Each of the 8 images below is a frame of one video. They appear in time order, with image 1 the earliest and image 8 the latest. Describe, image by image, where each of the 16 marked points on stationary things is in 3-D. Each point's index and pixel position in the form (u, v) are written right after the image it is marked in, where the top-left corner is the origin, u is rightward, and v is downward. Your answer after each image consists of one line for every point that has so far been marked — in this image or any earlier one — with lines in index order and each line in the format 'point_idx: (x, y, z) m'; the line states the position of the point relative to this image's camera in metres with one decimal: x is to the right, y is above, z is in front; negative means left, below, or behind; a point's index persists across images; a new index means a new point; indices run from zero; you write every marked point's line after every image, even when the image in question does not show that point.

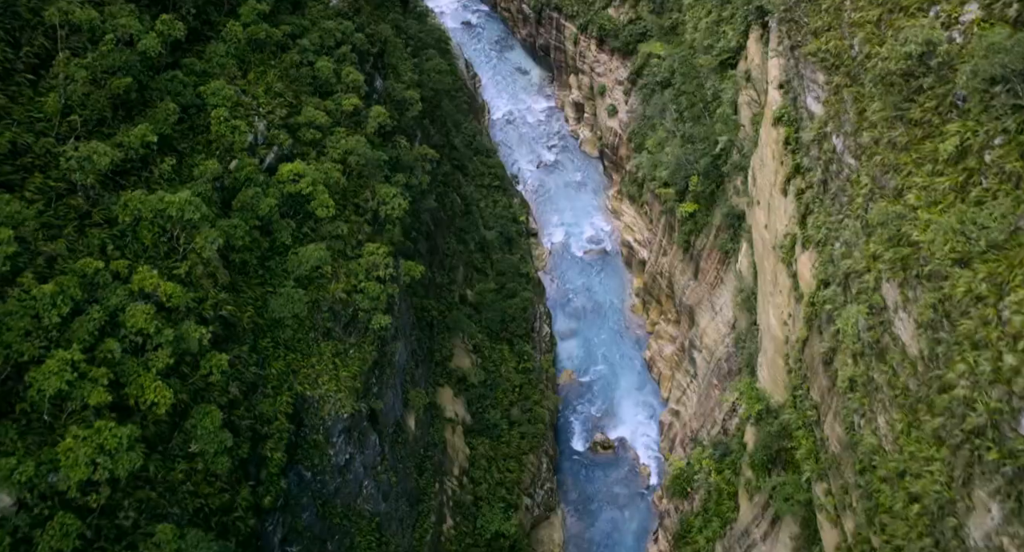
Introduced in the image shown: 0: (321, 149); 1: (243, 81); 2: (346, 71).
0: (-3.6, +2.4, +15.5) m
1: (-4.9, +3.4, +14.8) m
2: (-3.4, +4.1, +16.6) m
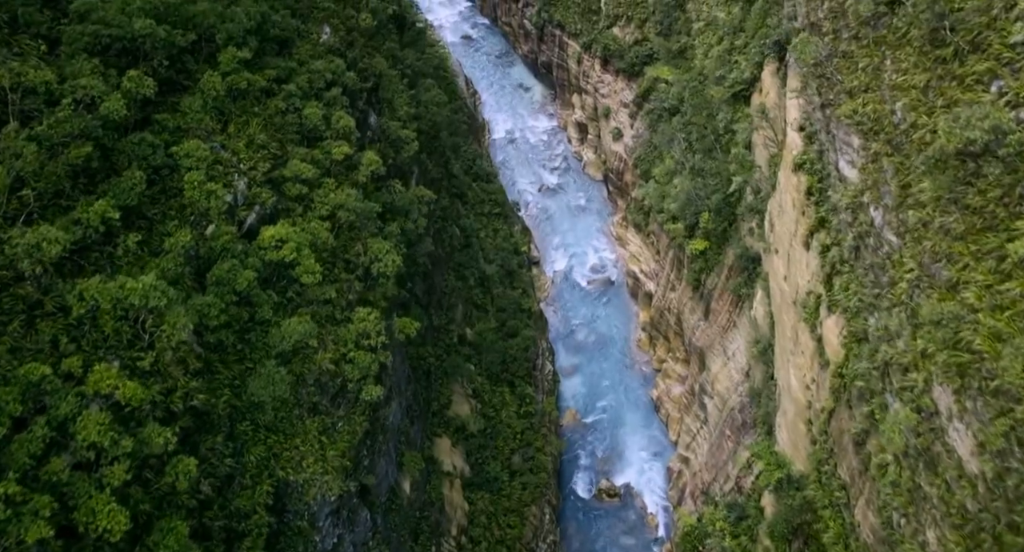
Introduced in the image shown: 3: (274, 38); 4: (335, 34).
0: (-3.6, +1.2, +14.4) m
1: (-4.8, +2.3, +13.7) m
2: (-3.3, +3.0, +15.4) m
3: (-4.7, +4.5, +16.0) m
4: (-3.9, +5.2, +17.7) m
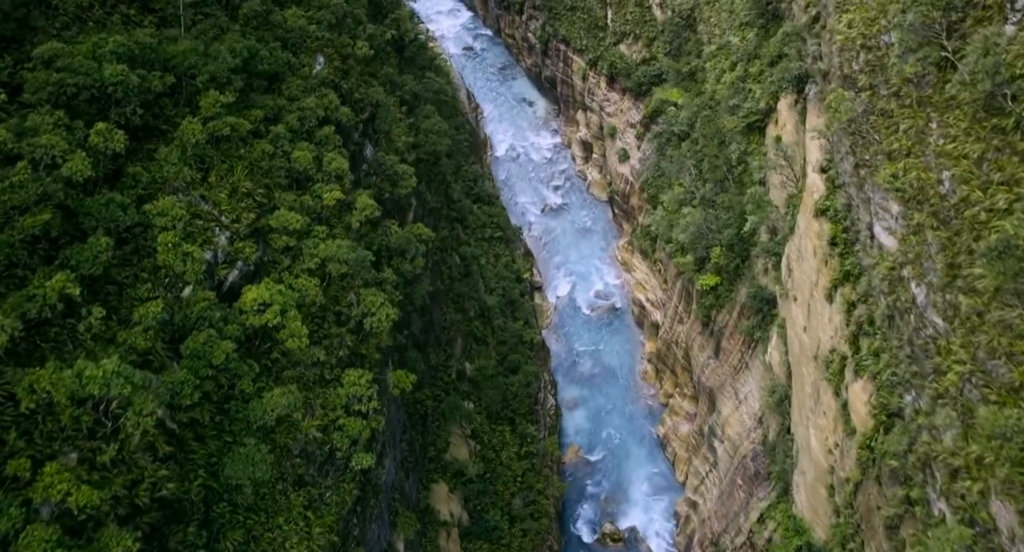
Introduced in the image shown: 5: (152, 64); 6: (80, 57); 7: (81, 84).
0: (-3.5, +0.3, +13.4) m
1: (-4.8, +1.4, +12.7) m
2: (-3.3, +2.1, +14.5) m
3: (-4.6, +3.6, +15.0) m
4: (-3.8, +4.3, +16.8) m
5: (-5.7, +3.3, +12.9) m
6: (-6.3, +3.2, +11.9) m
7: (-6.1, +2.7, +11.6) m
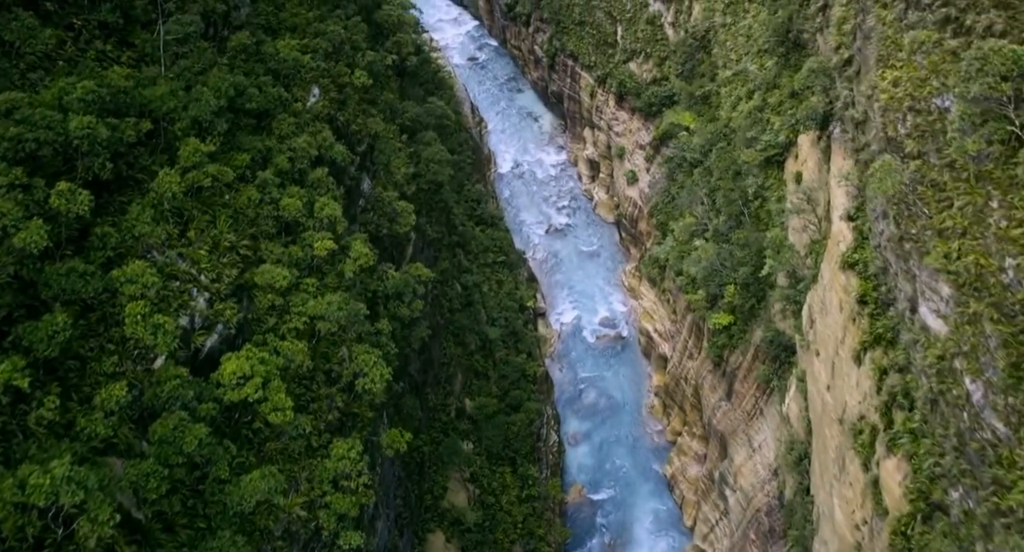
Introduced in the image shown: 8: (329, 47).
0: (-3.5, -0.5, +12.4) m
1: (-4.7, +0.5, +11.7) m
2: (-3.2, +1.2, +13.4) m
3: (-4.5, +2.7, +14.0) m
4: (-3.6, +3.4, +15.7) m
5: (-5.6, +2.4, +11.9) m
6: (-6.2, +2.4, +10.9) m
7: (-6.0, +1.9, +10.6) m
8: (-3.7, +4.5, +16.2) m
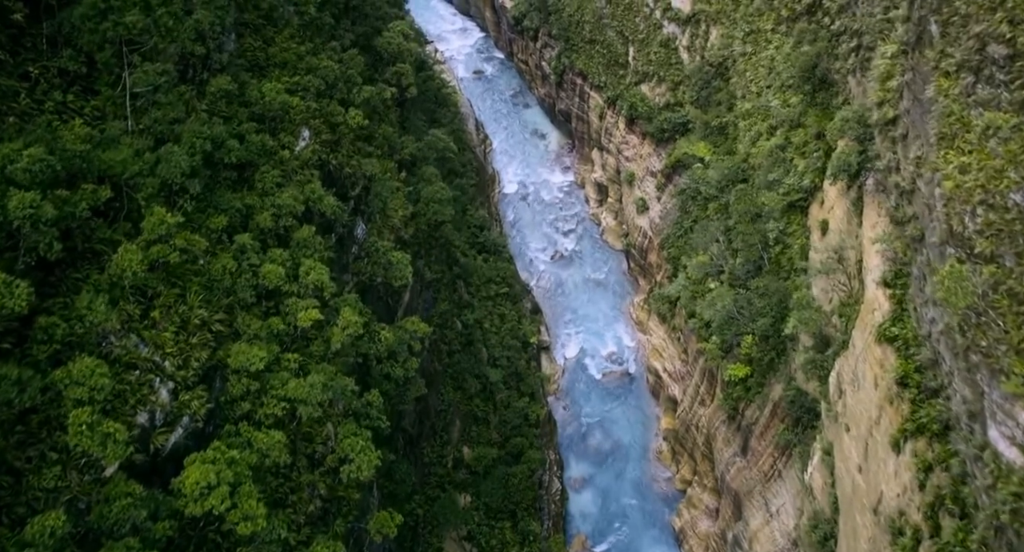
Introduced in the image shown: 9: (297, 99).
0: (-3.4, -1.6, +11.1) m
1: (-4.6, -0.5, +10.4) m
2: (-3.1, +0.1, +12.2) m
3: (-4.4, +1.7, +12.7) m
4: (-3.5, +2.4, +14.5) m
5: (-5.5, +1.4, +10.7) m
6: (-6.1, +1.4, +9.7) m
7: (-6.0, +0.9, +9.4) m
8: (-3.5, +3.5, +15.0) m
9: (-3.8, +3.1, +14.6) m
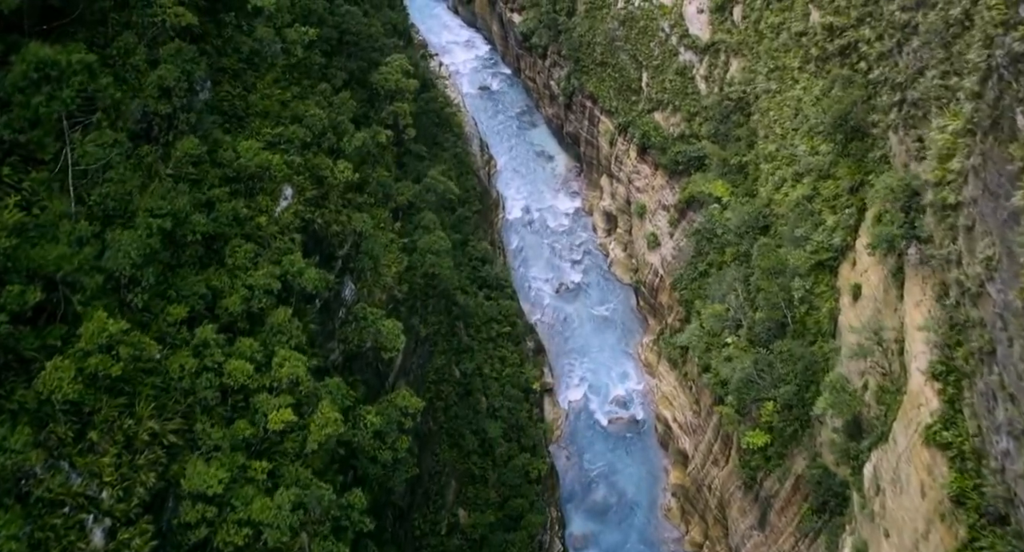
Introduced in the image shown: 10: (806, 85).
0: (-3.4, -2.8, +9.6) m
1: (-4.6, -1.7, +9.0) m
2: (-3.1, -1.0, +10.7) m
3: (-4.3, +0.5, +11.3) m
4: (-3.4, +1.2, +13.0) m
5: (-5.5, +0.3, +9.2) m
6: (-6.1, +0.2, +8.2) m
7: (-5.9, -0.2, +7.9) m
8: (-3.4, +2.3, +13.5) m
9: (-3.7, +2.0, +13.1) m
10: (+7.1, +4.6, +19.7) m
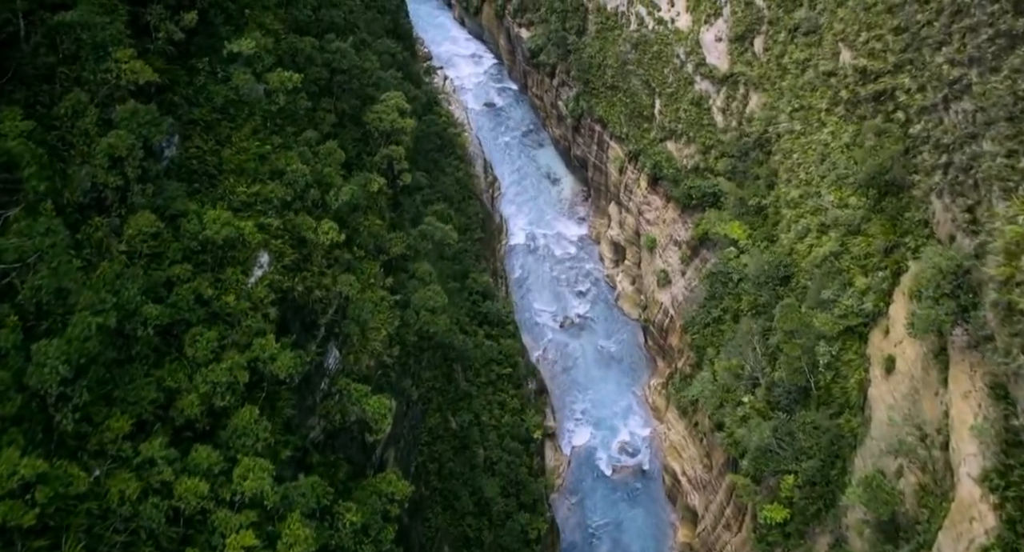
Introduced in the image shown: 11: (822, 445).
0: (-3.5, -3.9, +8.3) m
1: (-4.7, -2.7, +7.6) m
2: (-3.1, -2.1, +9.3) m
3: (-4.3, -0.6, +9.9) m
4: (-3.4, +0.1, +11.7) m
5: (-5.5, -0.8, +7.9) m
6: (-6.1, -0.8, +6.8) m
7: (-5.9, -1.3, +6.6) m
8: (-3.4, +1.2, +12.2) m
9: (-3.7, +0.9, +11.7) m
10: (+7.2, +3.3, +18.3) m
11: (+6.1, -3.3, +16.1) m
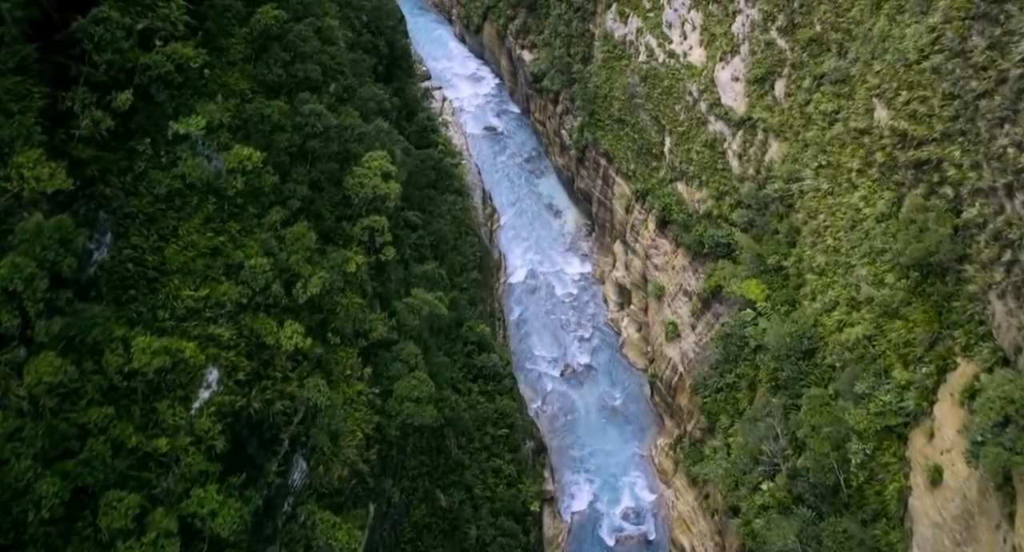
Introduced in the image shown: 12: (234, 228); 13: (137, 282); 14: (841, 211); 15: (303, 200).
0: (-3.6, -5.3, +6.5) m
1: (-4.8, -4.1, +5.8) m
2: (-3.2, -3.6, +7.6) m
3: (-4.4, -2.0, +8.1) m
4: (-3.5, -1.3, +9.9) m
5: (-5.6, -2.2, +6.1) m
6: (-6.2, -2.2, +5.1) m
7: (-6.1, -2.7, +4.8) m
8: (-3.4, -0.3, +10.4) m
9: (-3.8, -0.6, +10.0) m
10: (+7.2, +1.7, +16.5) m
11: (+6.0, -4.9, +14.3) m
12: (-3.7, +0.7, +11.1) m
13: (-4.5, 0.0, +9.8) m
14: (+7.0, +1.4, +17.3) m
15: (-3.3, +1.2, +12.7) m
